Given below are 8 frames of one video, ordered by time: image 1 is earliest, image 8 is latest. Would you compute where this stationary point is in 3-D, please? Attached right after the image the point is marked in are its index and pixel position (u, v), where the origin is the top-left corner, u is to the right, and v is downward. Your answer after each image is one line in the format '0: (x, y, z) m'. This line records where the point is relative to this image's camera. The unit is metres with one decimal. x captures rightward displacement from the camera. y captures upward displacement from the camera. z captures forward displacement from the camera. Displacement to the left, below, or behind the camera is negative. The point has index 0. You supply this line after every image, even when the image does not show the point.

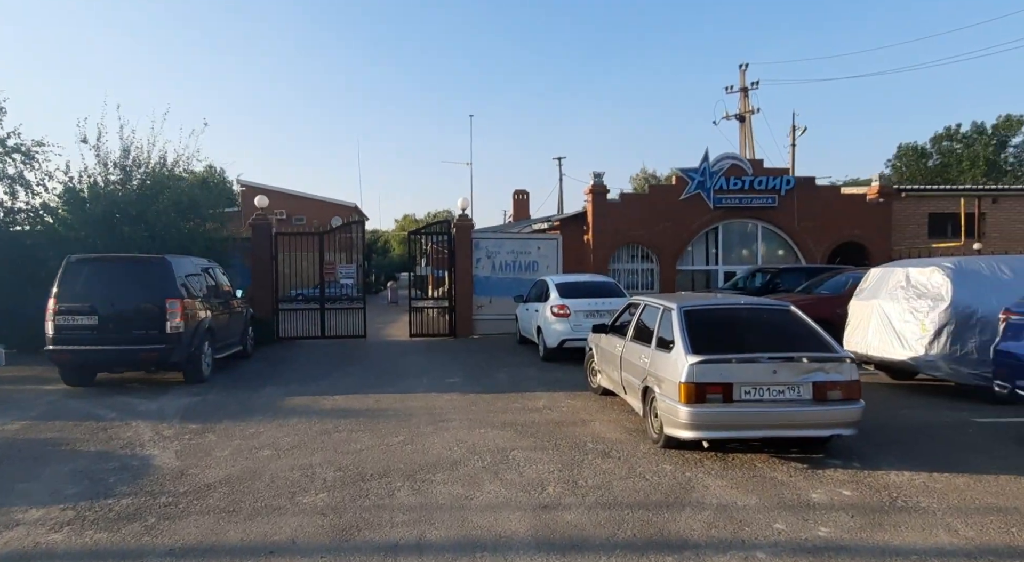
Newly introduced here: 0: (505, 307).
0: (-0.1, -0.7, +15.9) m
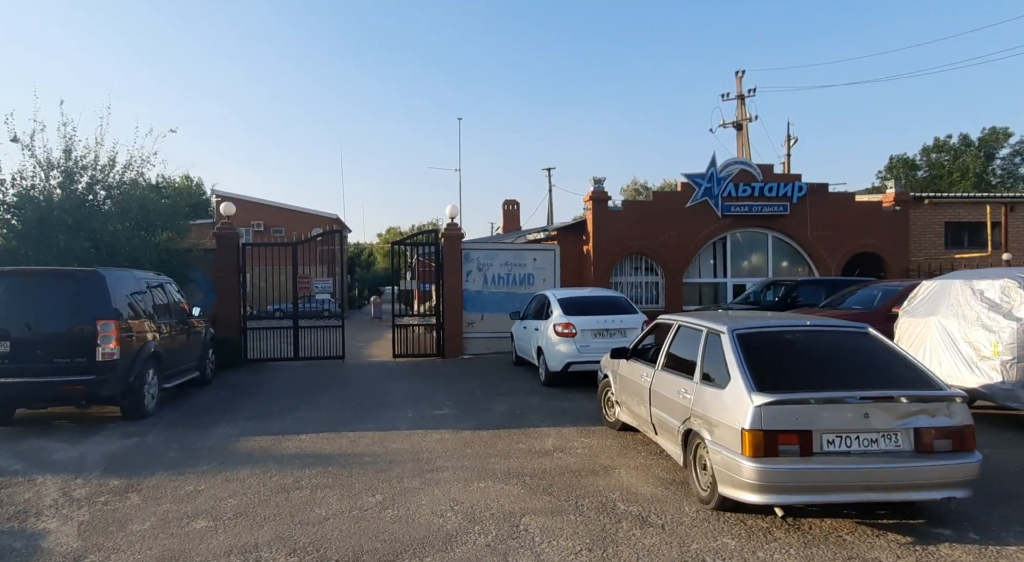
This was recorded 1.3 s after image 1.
0: (-0.3, -1.1, +14.5) m
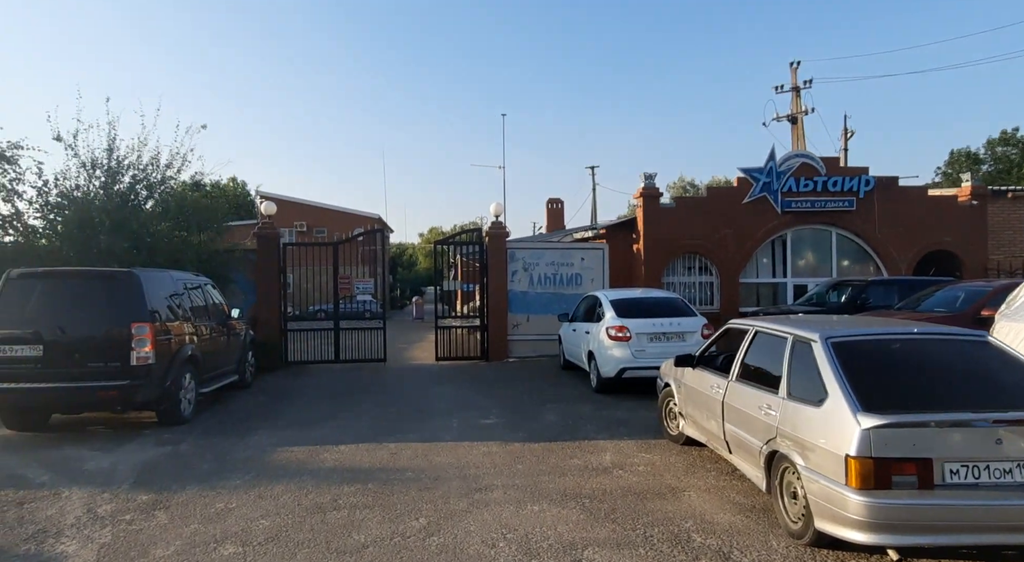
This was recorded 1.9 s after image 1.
0: (+0.8, -1.1, +13.9) m
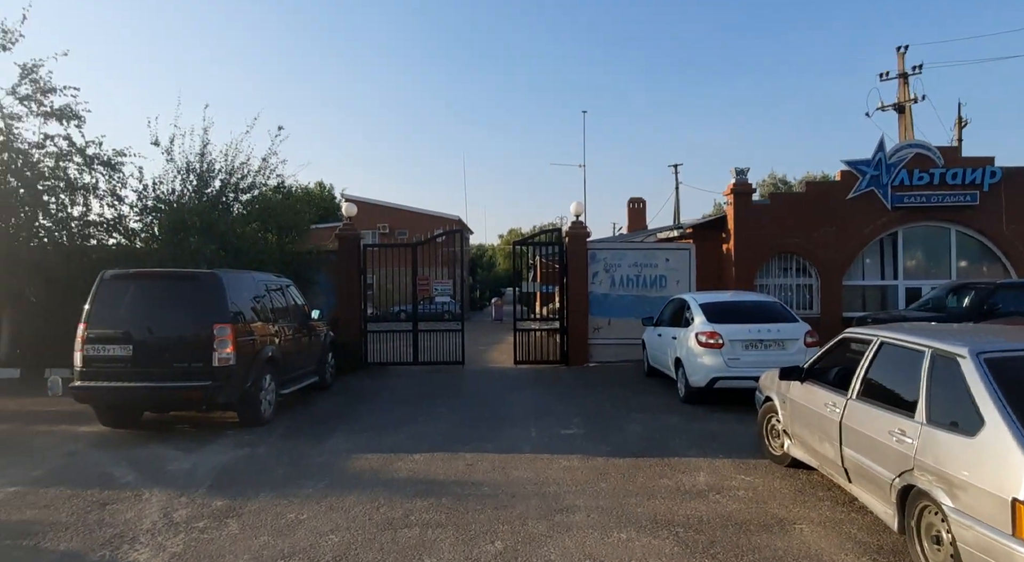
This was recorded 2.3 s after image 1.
0: (+2.7, -1.1, +13.2) m
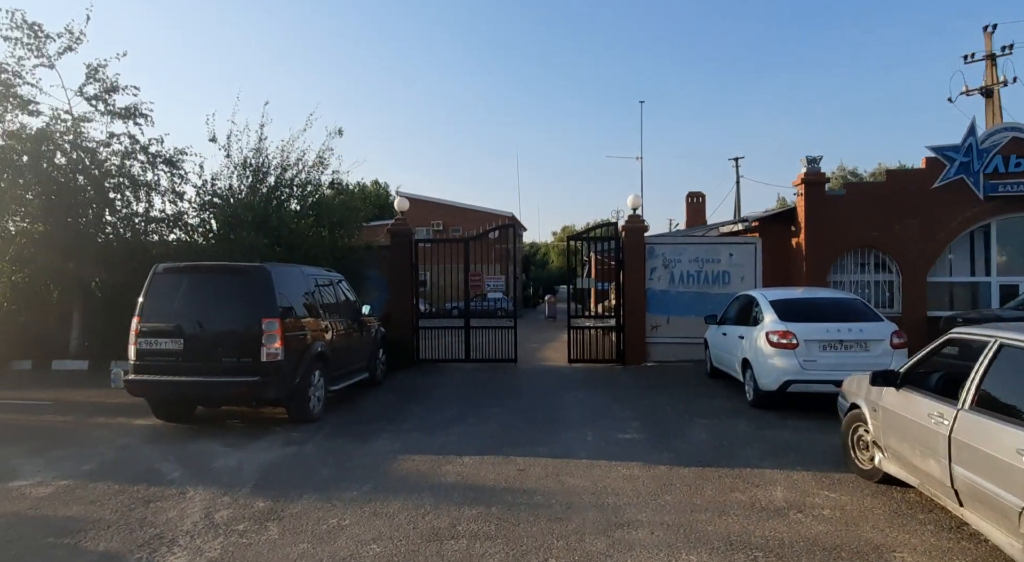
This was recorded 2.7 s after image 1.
0: (+3.8, -1.0, +12.6) m
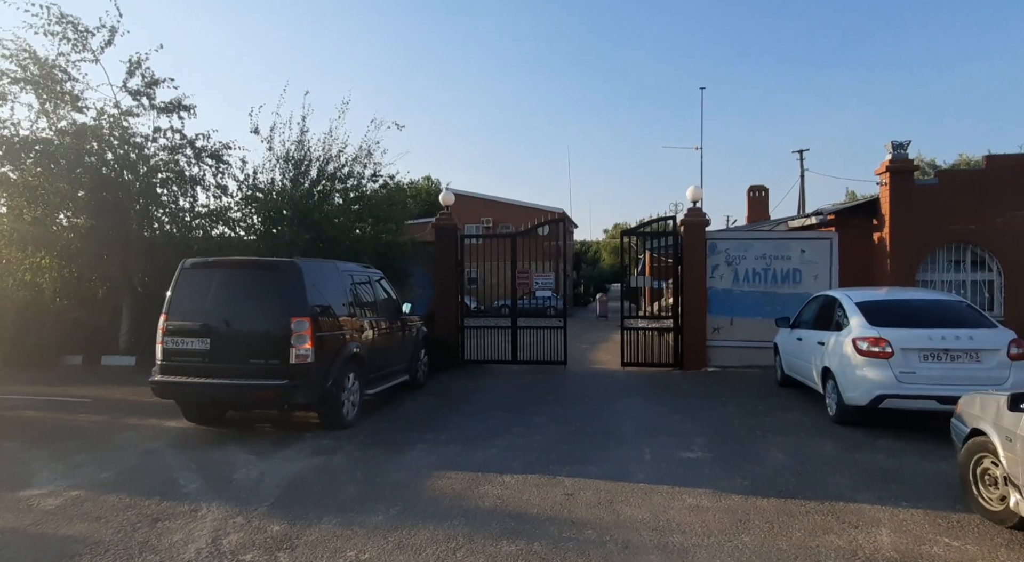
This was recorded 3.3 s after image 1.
0: (+4.8, -1.0, +11.5) m
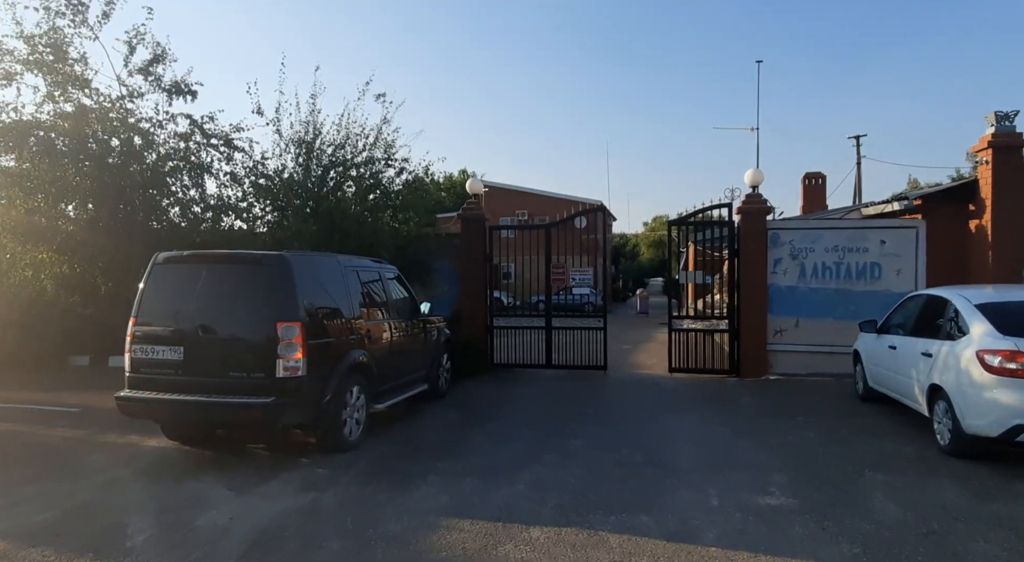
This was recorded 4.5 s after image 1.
0: (+5.4, -0.9, +10.0) m
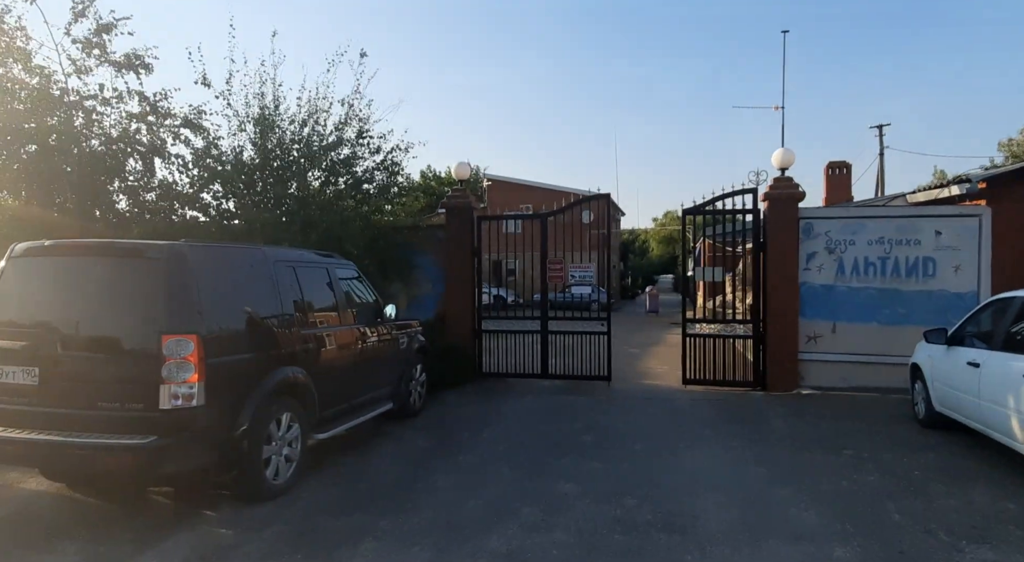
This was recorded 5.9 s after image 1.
0: (+5.2, -0.9, +8.6) m
